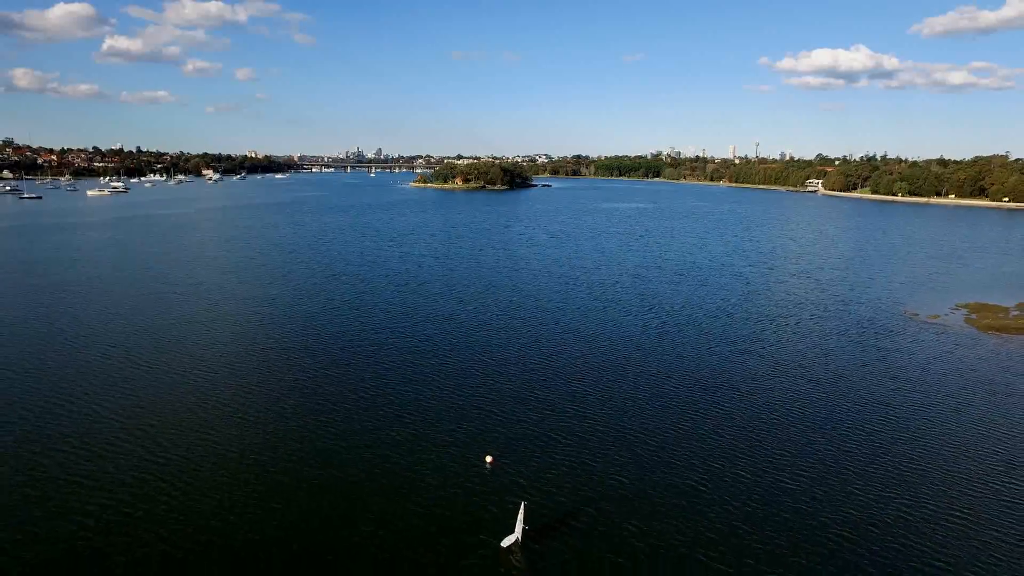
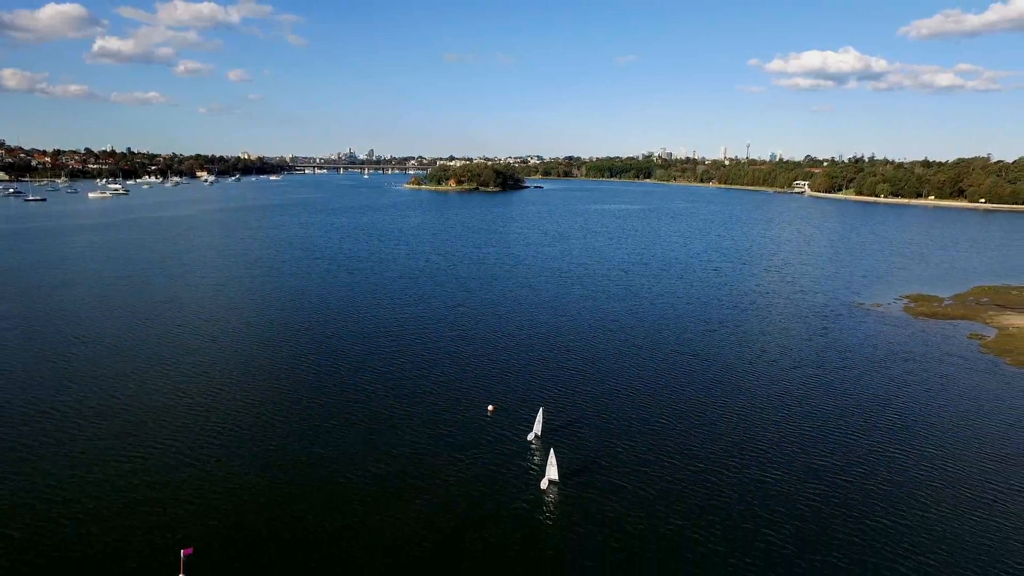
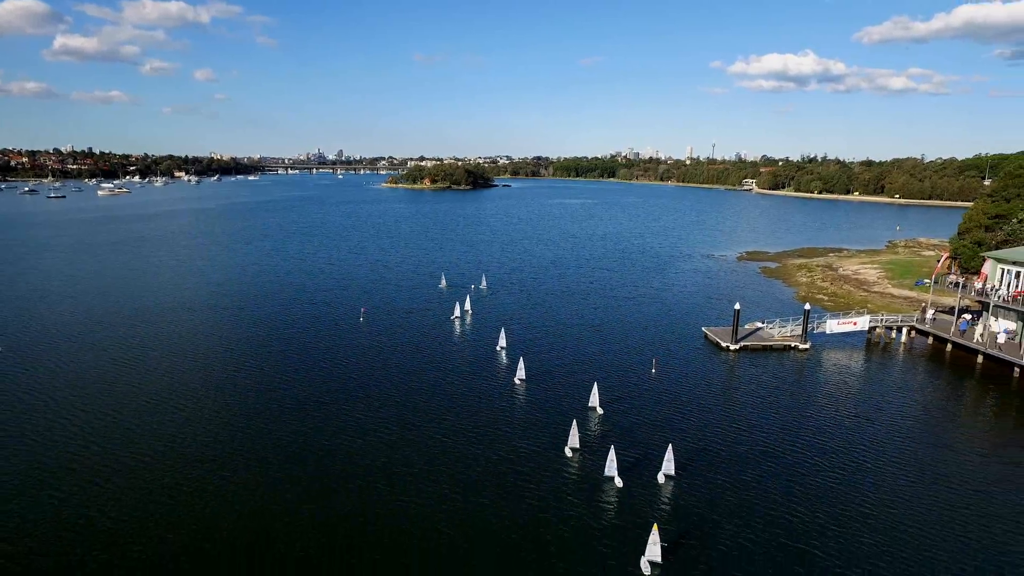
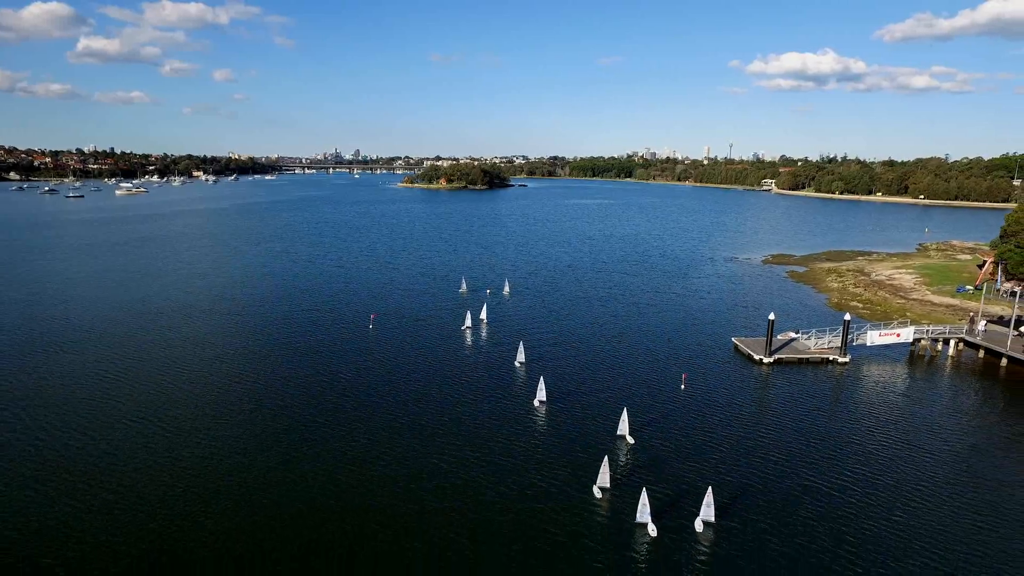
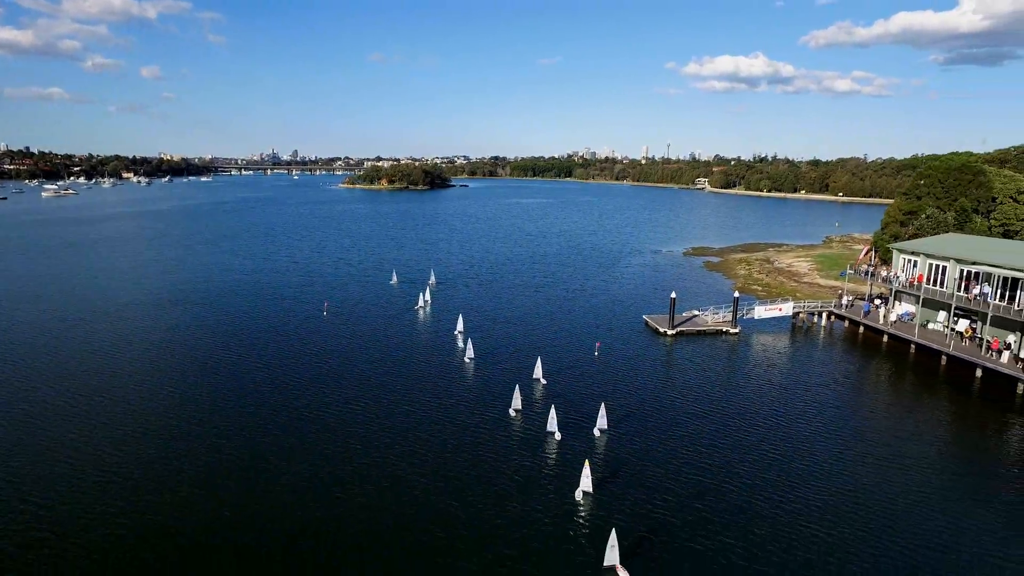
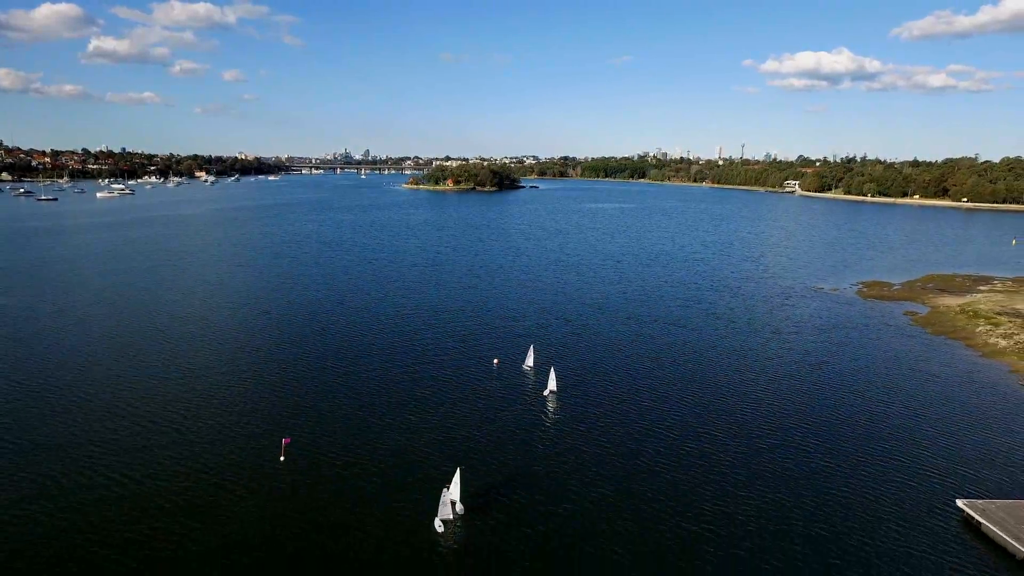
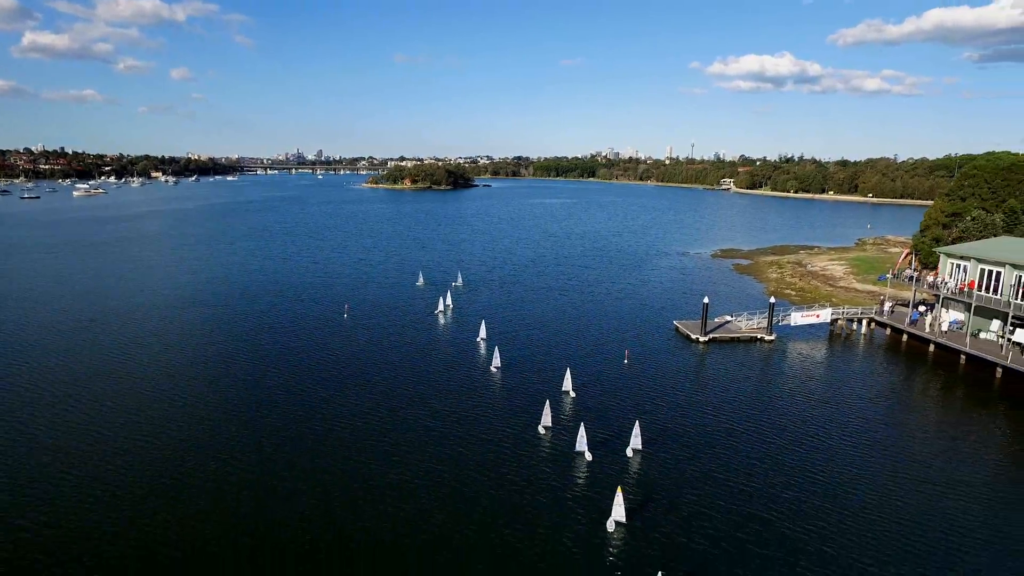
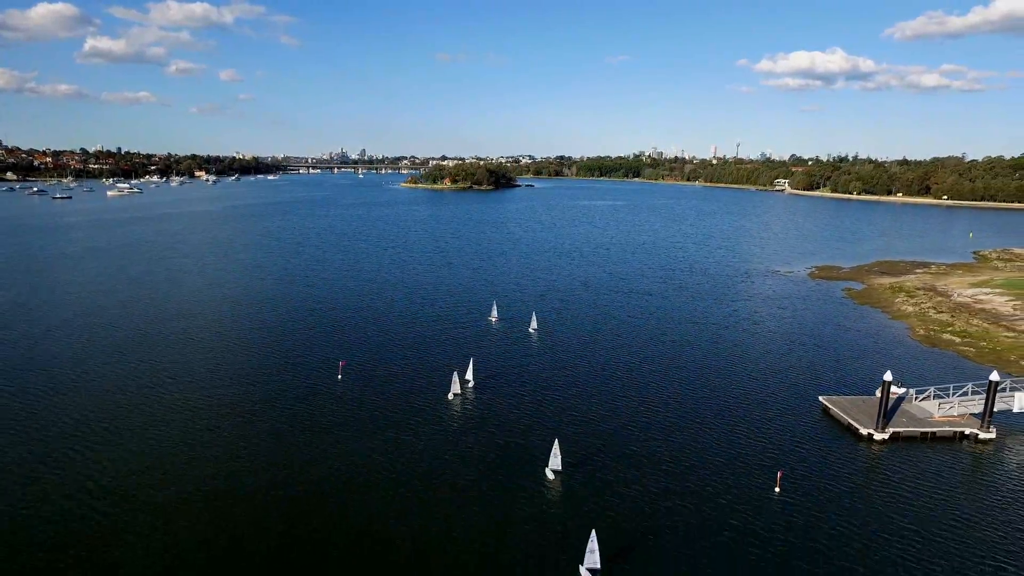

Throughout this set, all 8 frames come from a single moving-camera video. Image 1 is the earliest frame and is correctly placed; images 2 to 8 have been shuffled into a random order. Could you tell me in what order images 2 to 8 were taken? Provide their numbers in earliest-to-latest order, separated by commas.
2, 6, 8, 4, 3, 7, 5
